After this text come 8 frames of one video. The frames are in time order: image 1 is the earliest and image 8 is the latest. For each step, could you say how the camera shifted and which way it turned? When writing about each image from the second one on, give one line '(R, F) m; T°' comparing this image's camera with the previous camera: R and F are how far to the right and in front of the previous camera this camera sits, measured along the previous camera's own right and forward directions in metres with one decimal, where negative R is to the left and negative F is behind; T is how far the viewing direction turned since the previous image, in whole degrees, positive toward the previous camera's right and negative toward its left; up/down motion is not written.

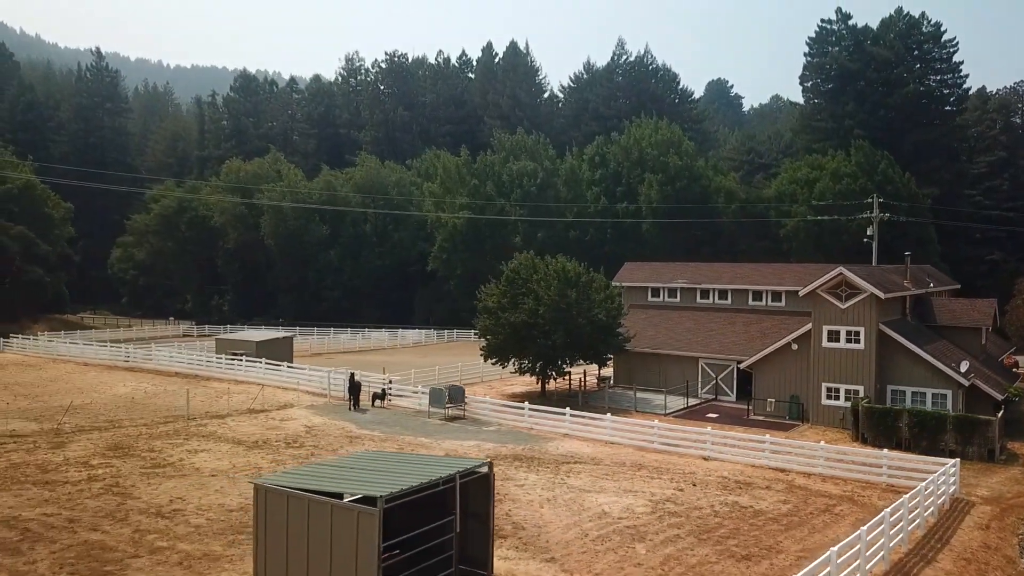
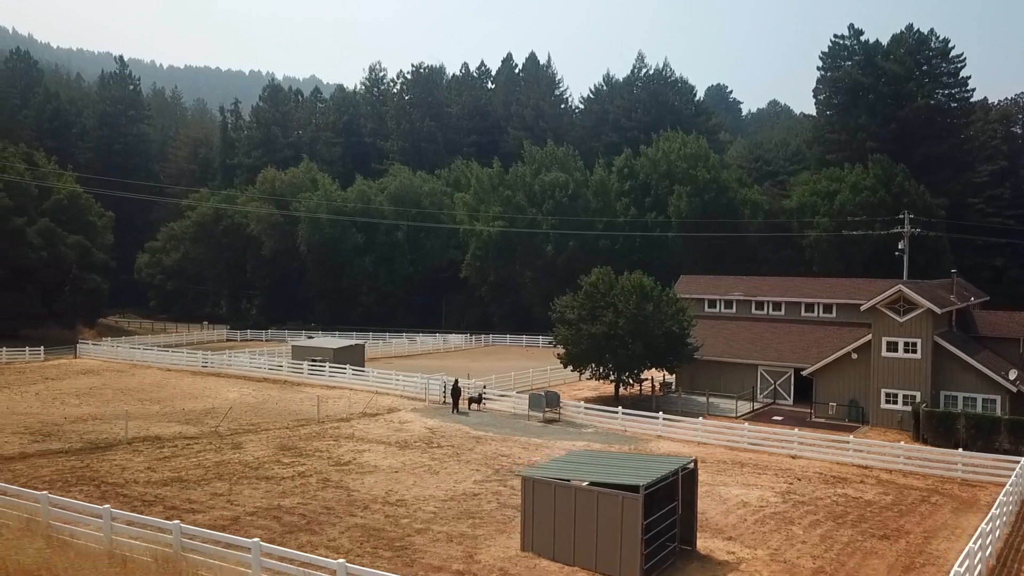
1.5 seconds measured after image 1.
(-3.3, -2.5) m; +1°
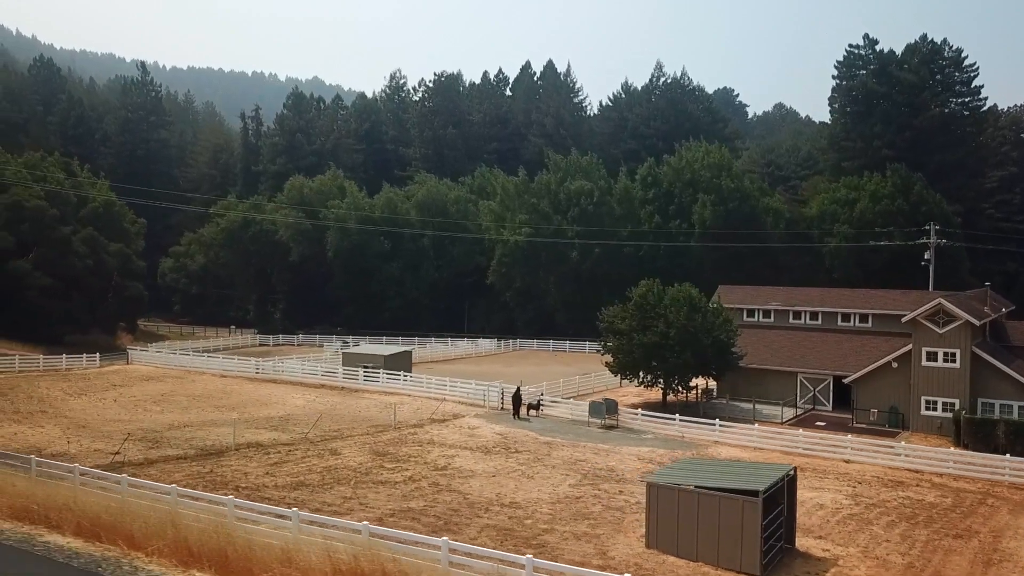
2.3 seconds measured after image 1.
(-2.1, -1.5) m; 0°
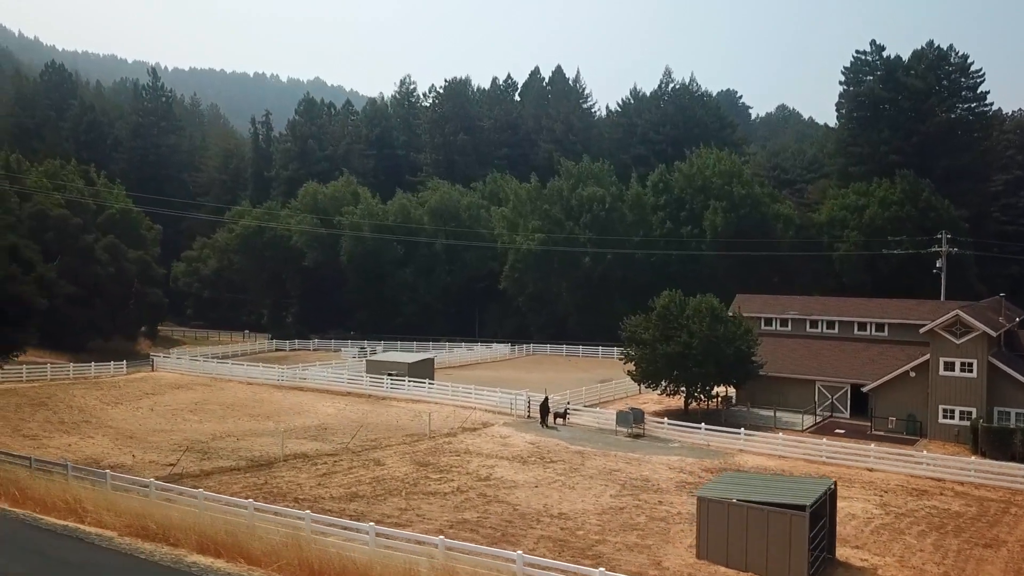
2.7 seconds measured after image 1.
(-1.0, -0.8) m; 0°
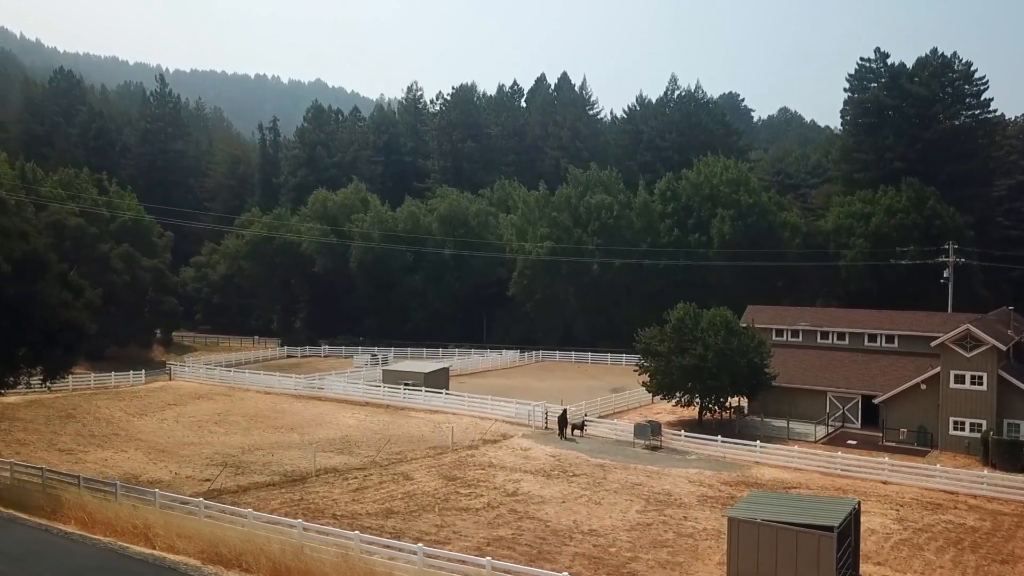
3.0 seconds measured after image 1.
(-0.7, -0.6) m; 0°
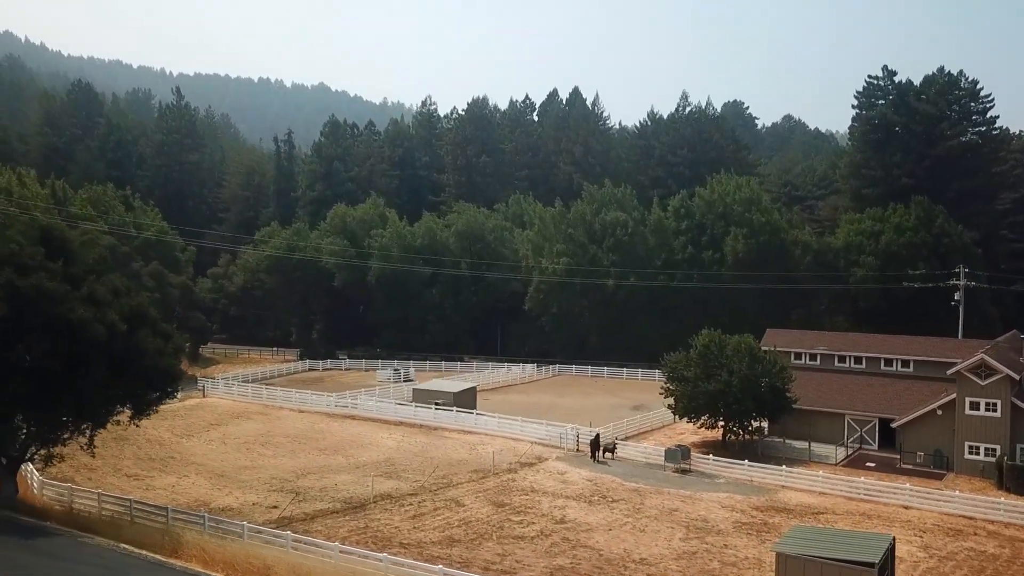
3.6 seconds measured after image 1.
(-1.3, -1.5) m; 0°
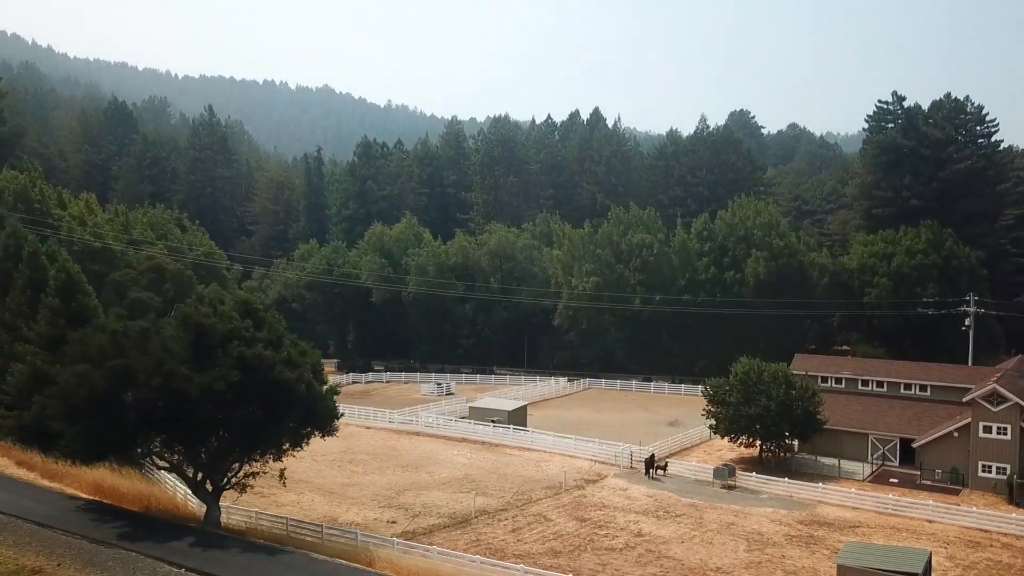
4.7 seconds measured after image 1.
(-2.8, -4.0) m; 0°
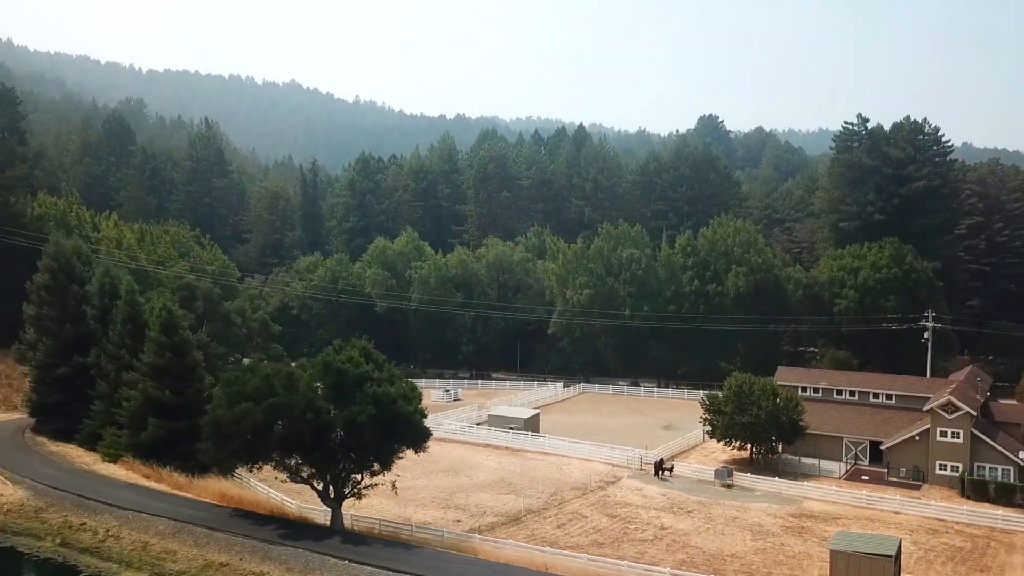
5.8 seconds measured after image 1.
(-3.1, -5.4) m; +2°
